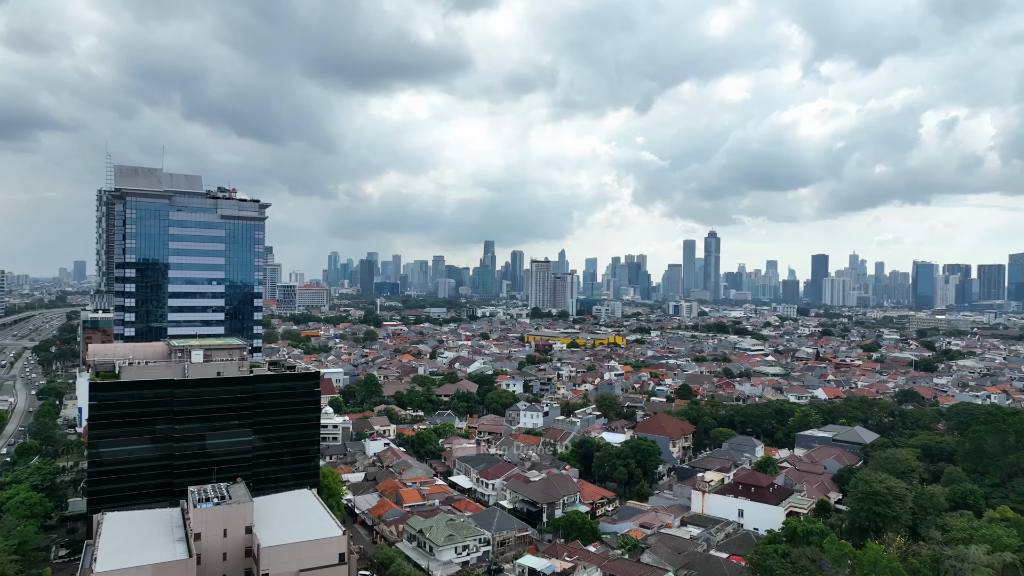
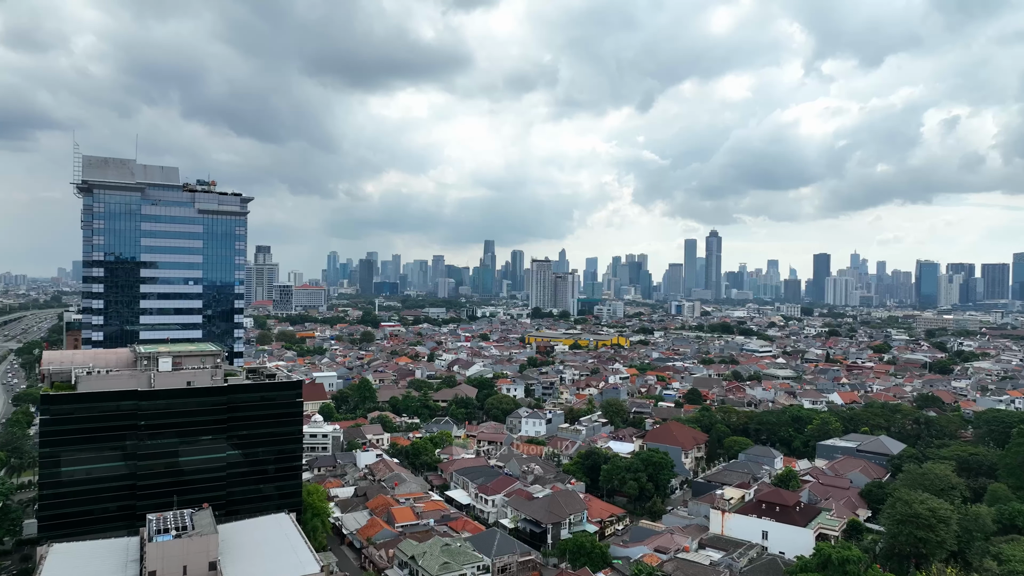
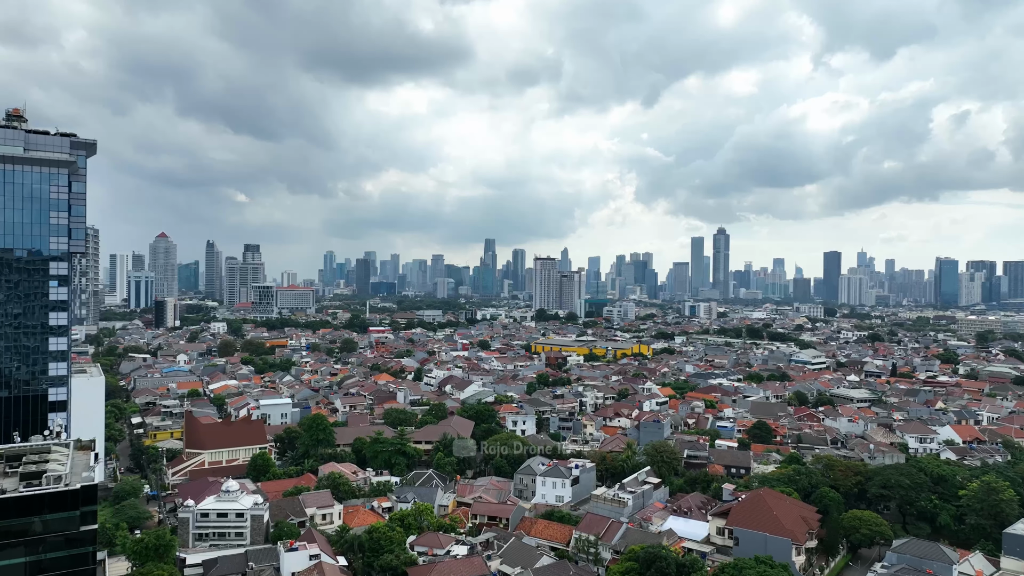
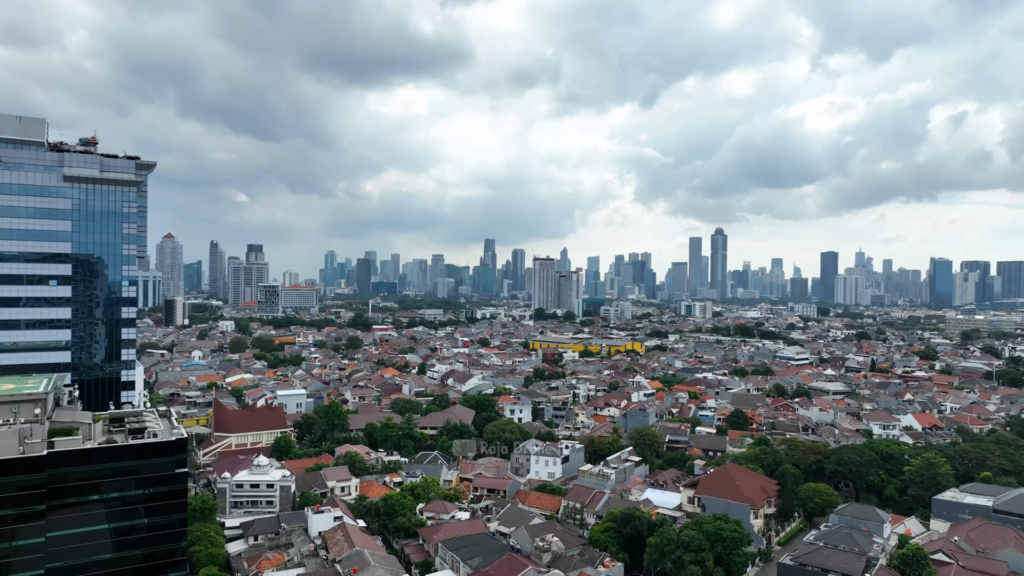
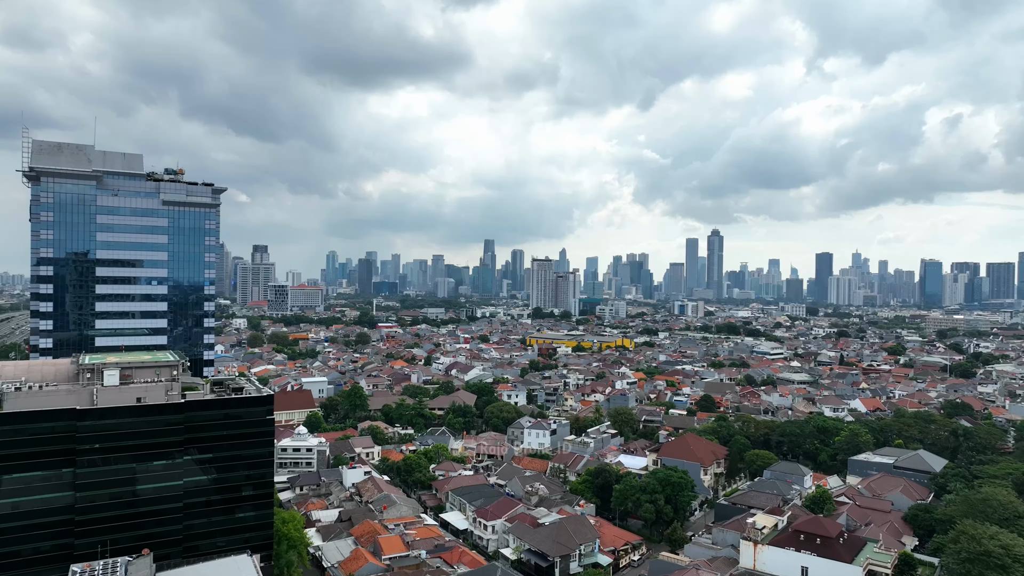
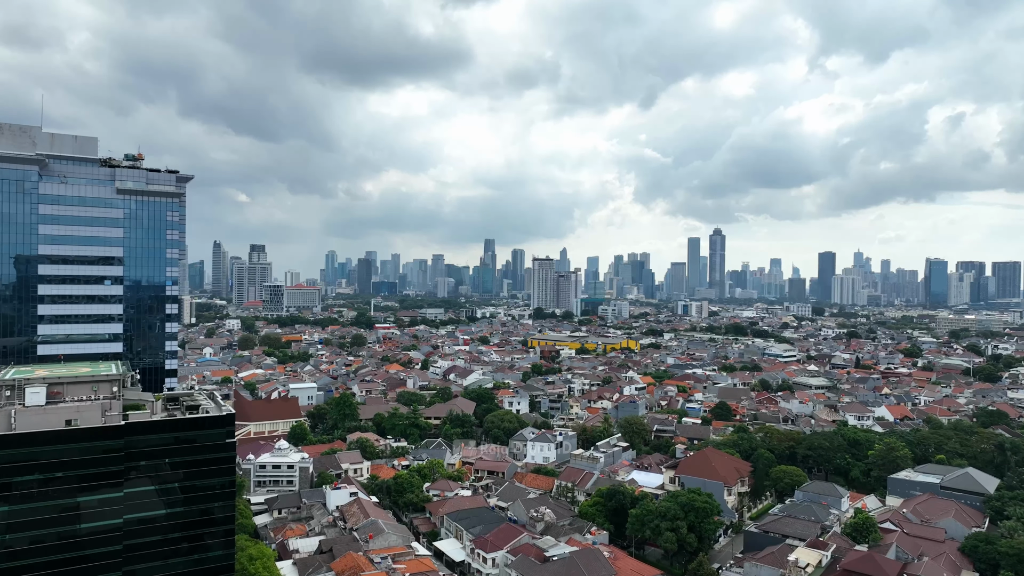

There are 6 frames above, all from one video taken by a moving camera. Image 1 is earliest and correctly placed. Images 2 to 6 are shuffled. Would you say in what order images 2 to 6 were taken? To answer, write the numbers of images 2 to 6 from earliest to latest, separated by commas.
2, 5, 6, 4, 3
